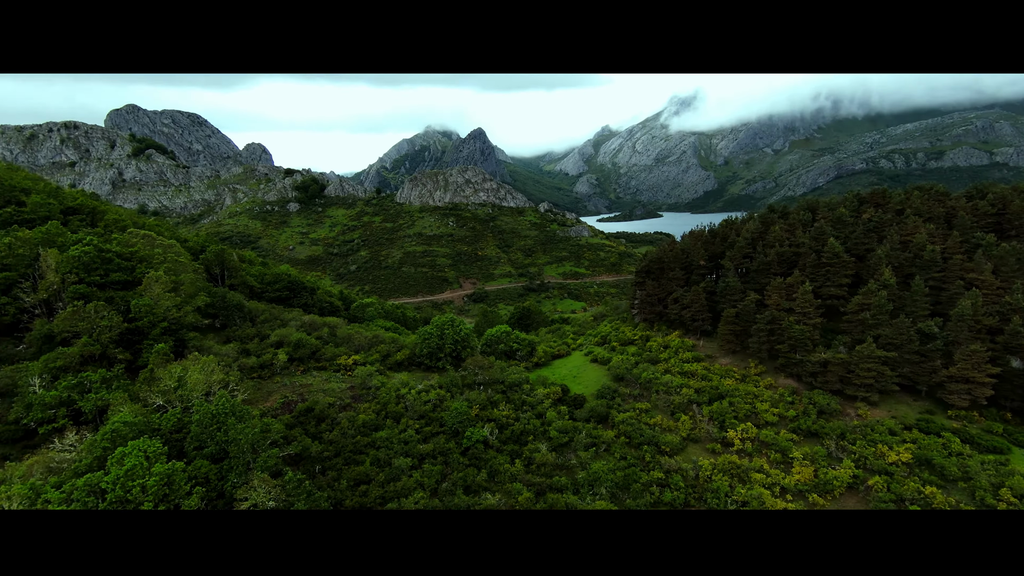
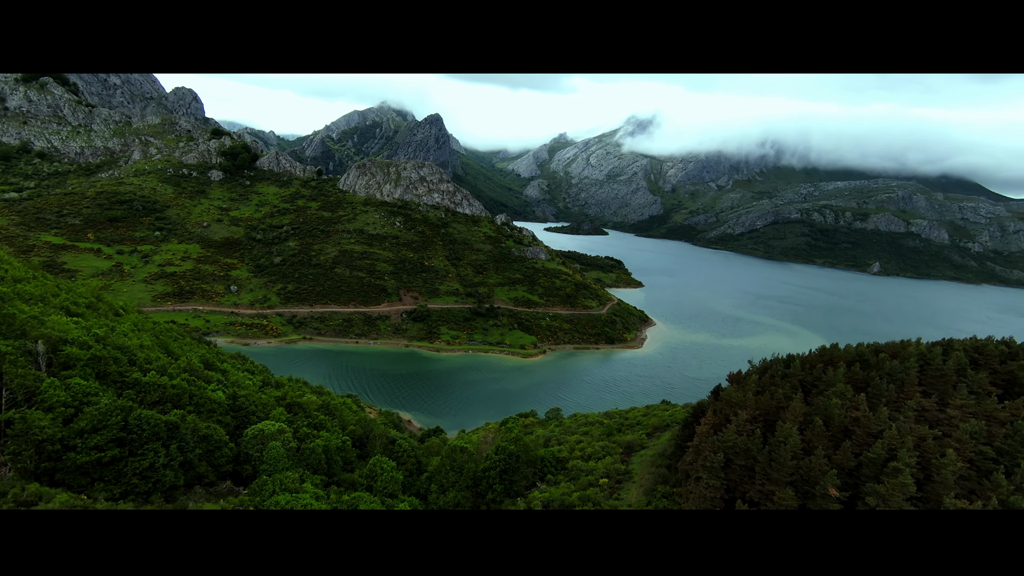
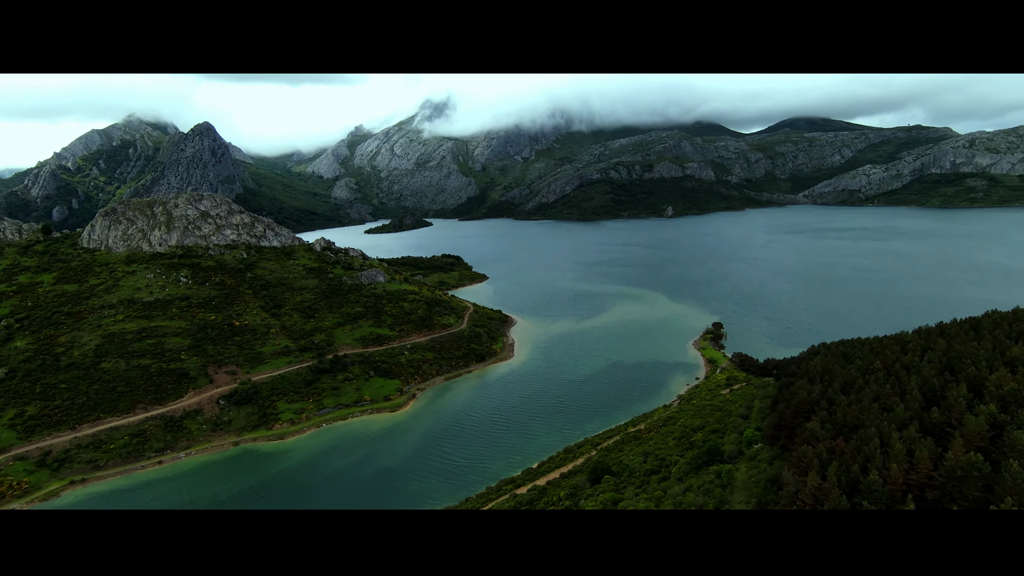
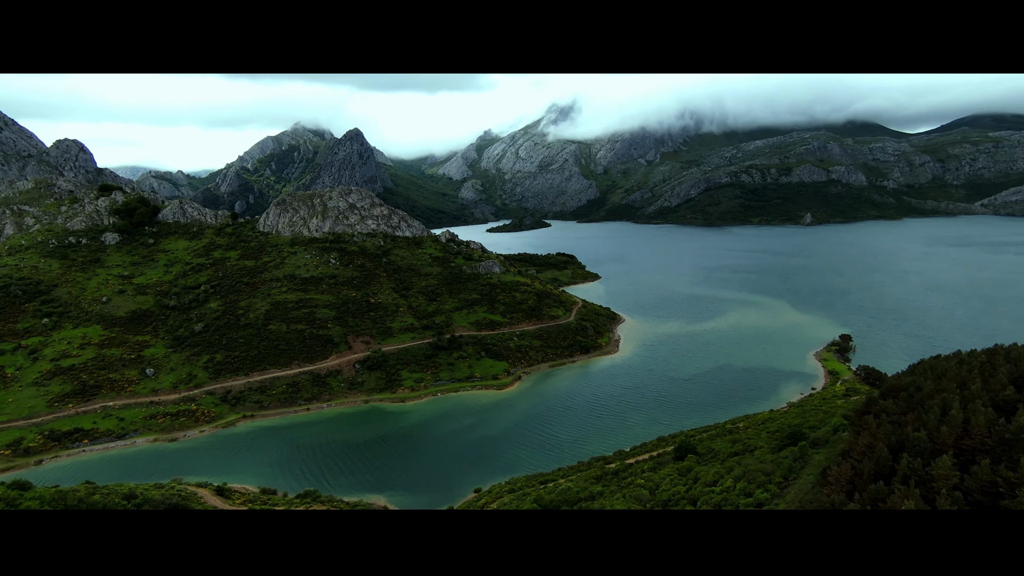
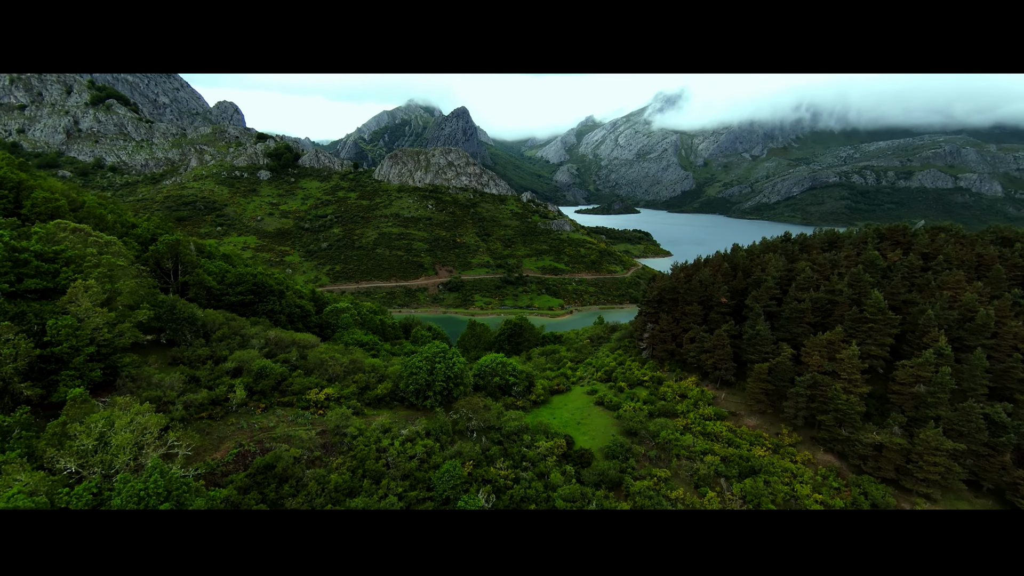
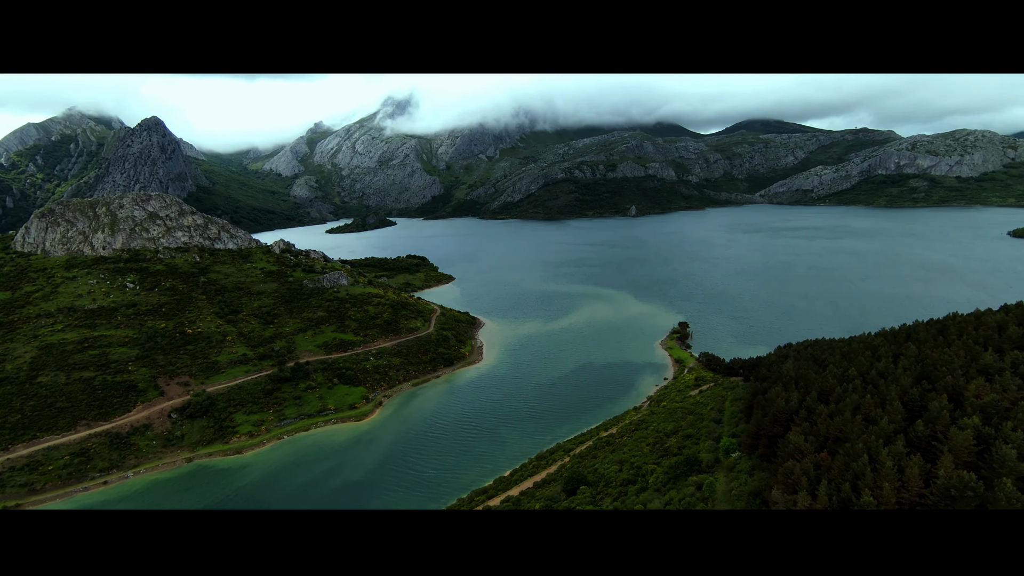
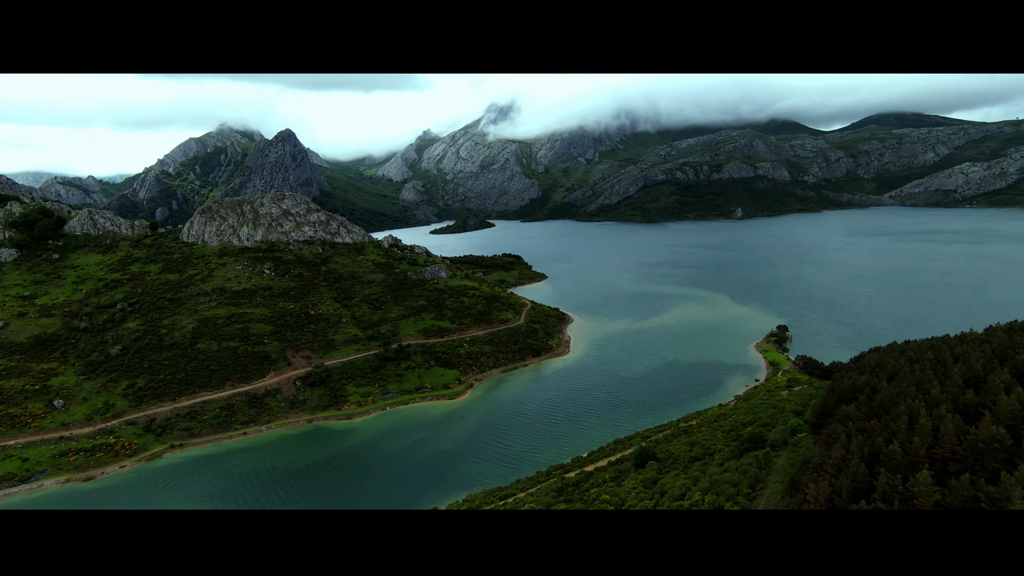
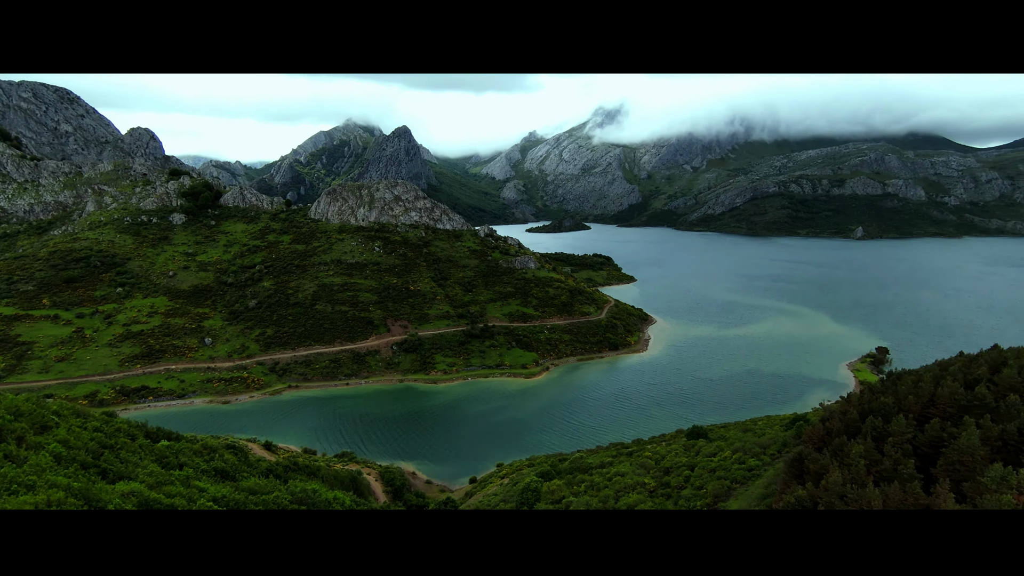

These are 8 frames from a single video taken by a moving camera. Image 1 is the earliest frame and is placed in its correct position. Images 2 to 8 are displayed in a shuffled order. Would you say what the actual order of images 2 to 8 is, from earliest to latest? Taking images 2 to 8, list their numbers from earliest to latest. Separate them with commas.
5, 2, 8, 4, 7, 3, 6
